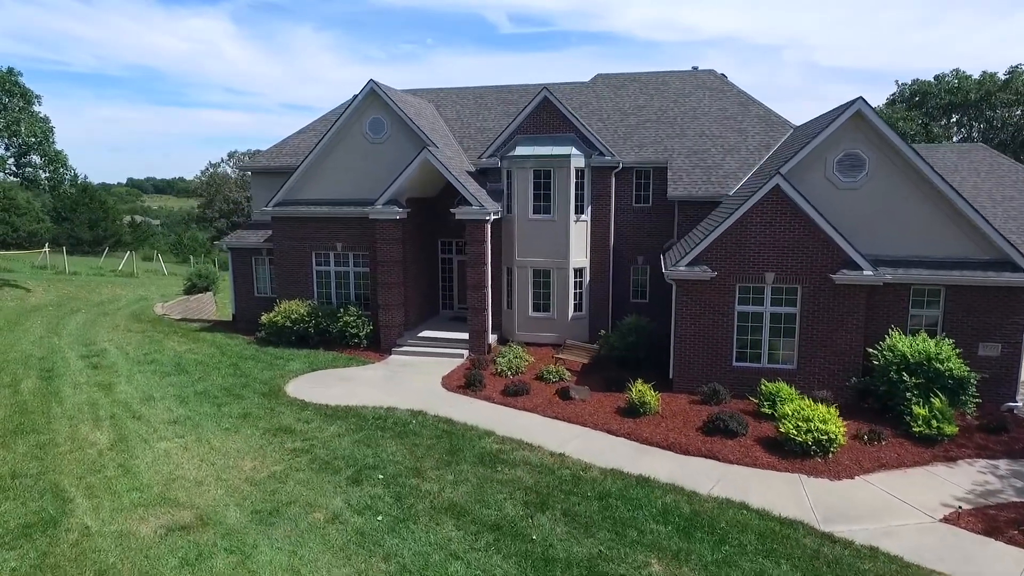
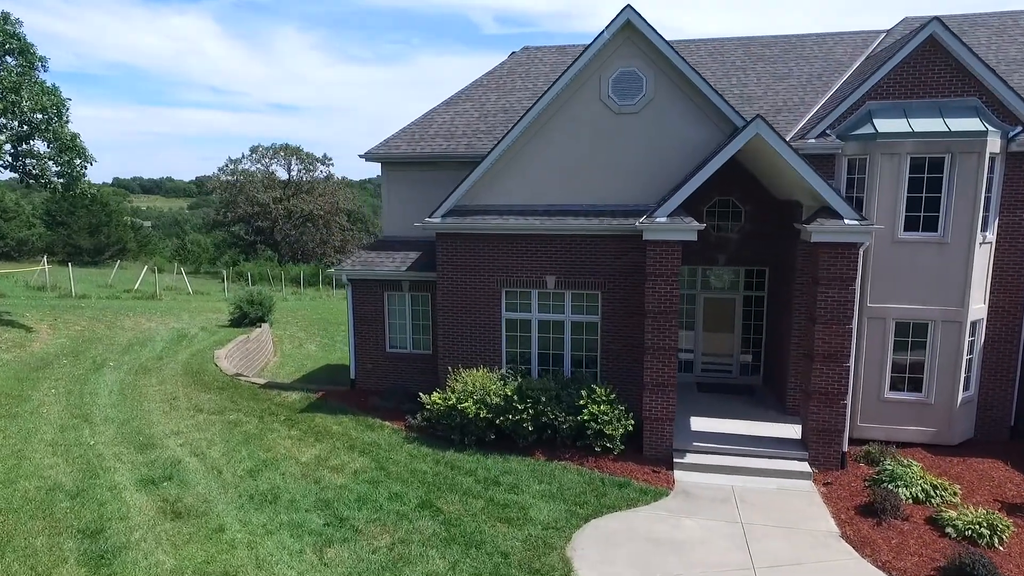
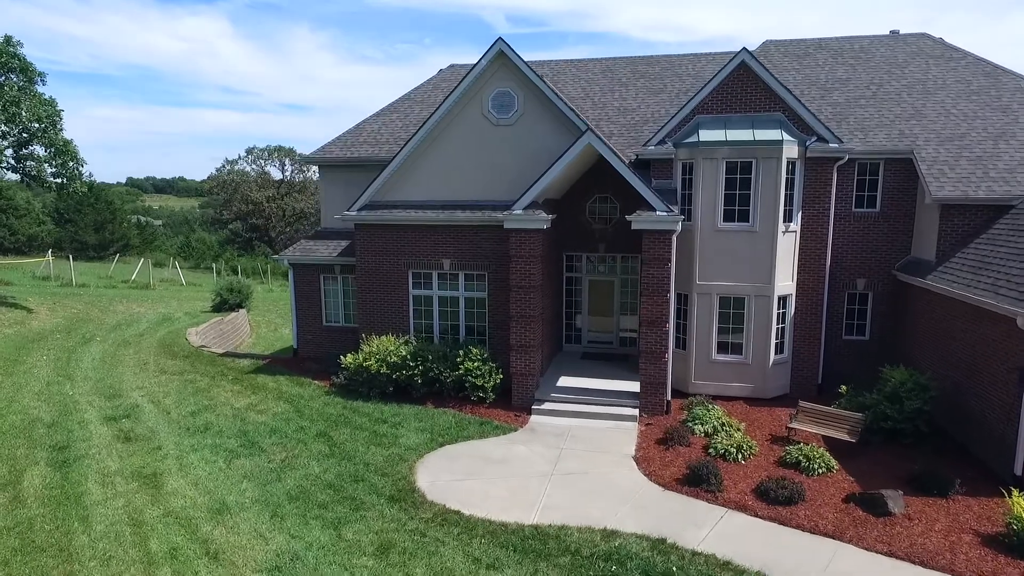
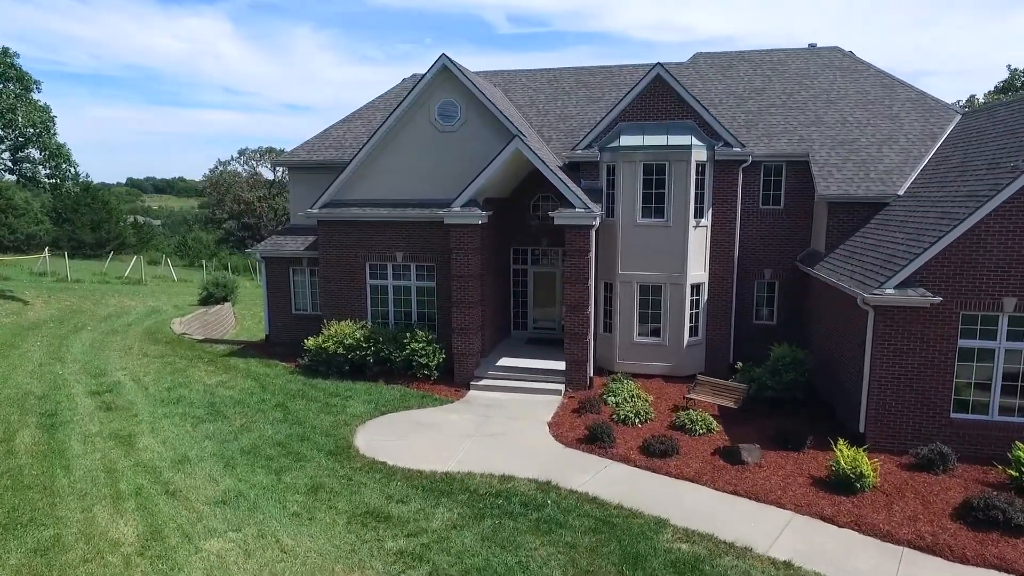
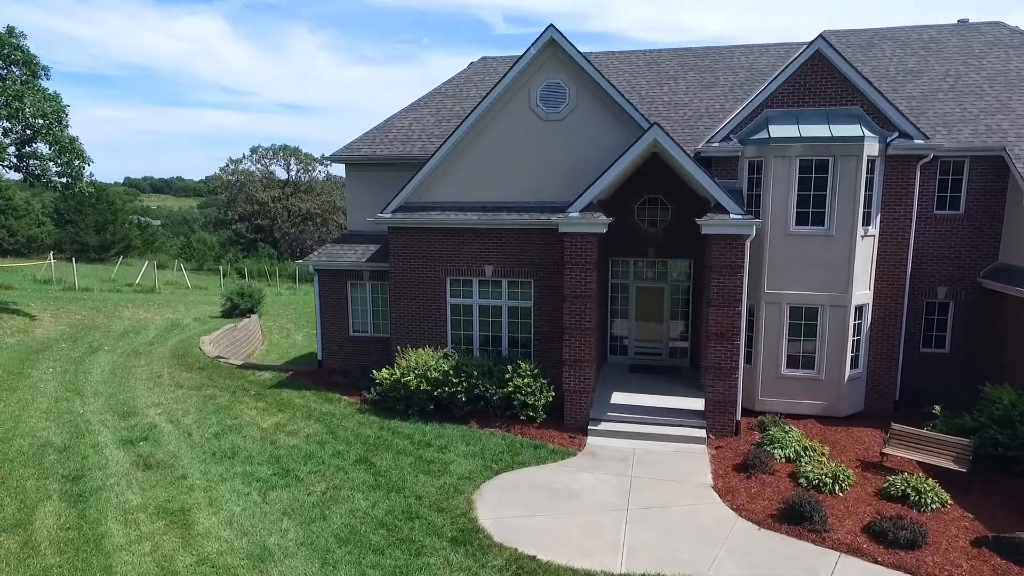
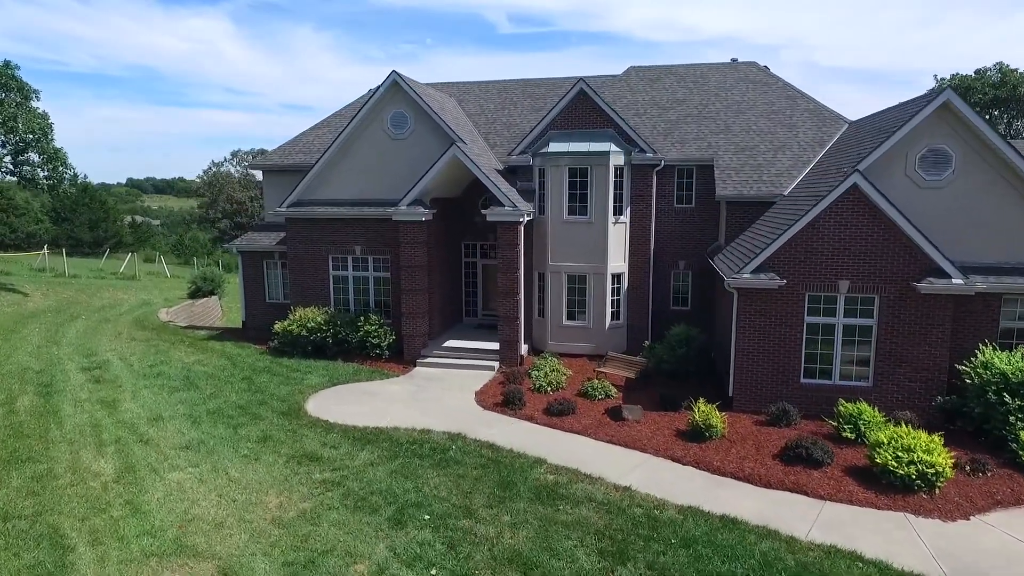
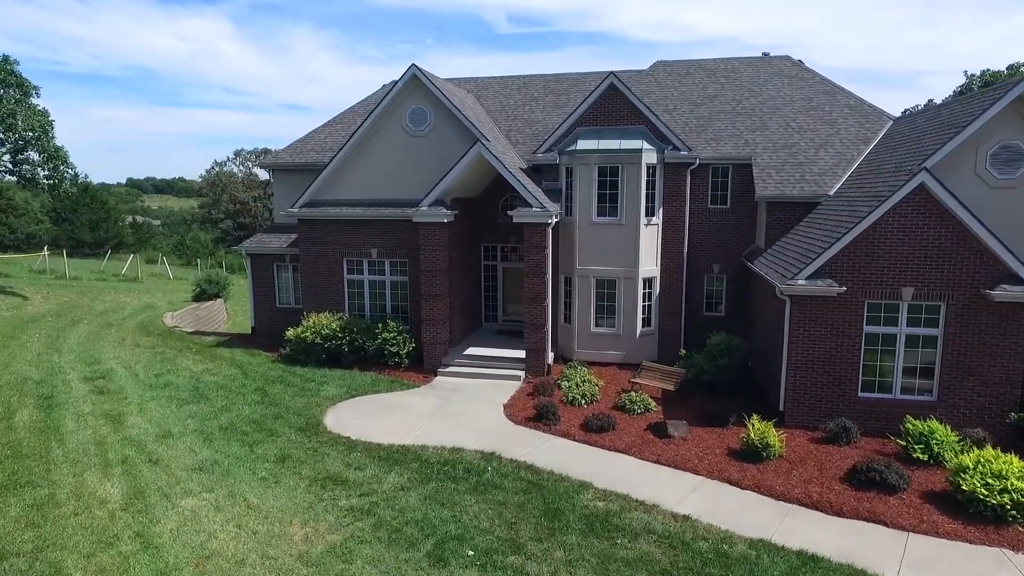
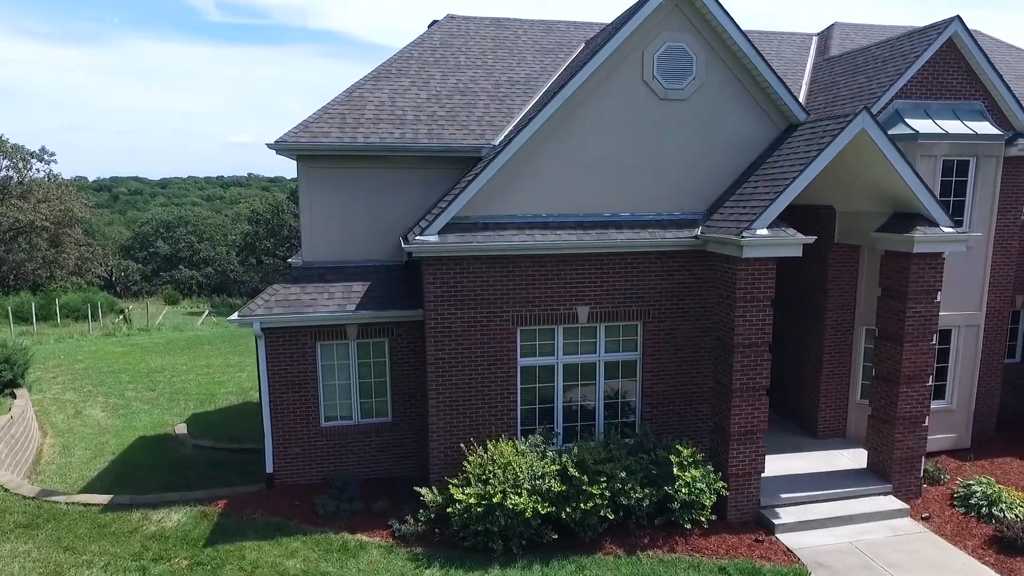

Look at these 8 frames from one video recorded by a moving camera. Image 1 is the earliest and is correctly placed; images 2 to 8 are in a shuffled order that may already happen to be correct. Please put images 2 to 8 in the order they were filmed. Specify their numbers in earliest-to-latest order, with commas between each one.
6, 7, 4, 3, 5, 2, 8
